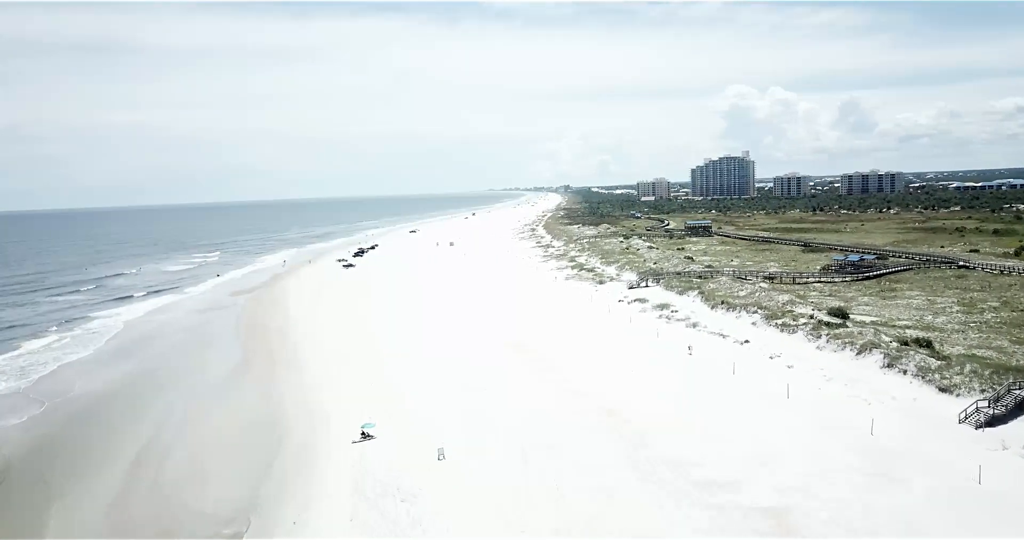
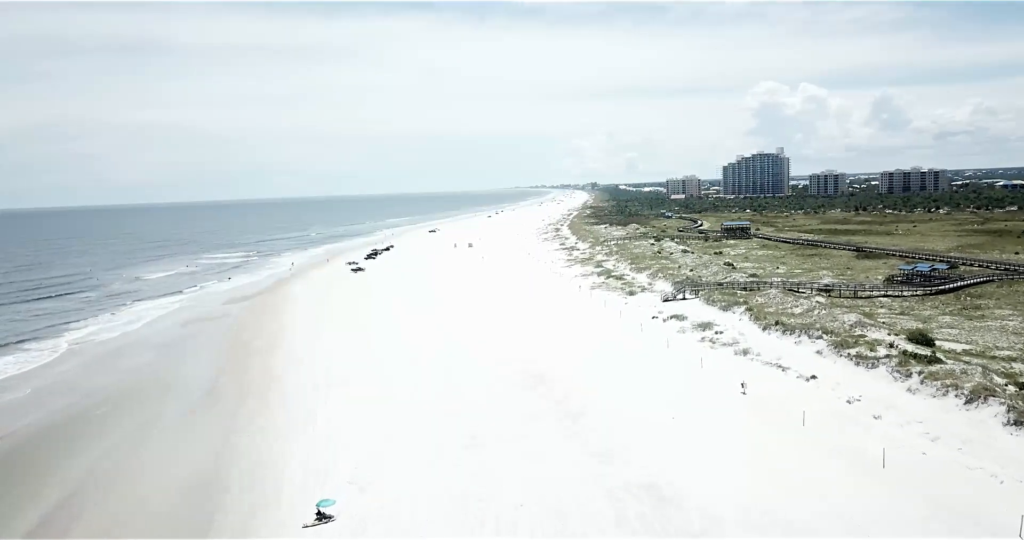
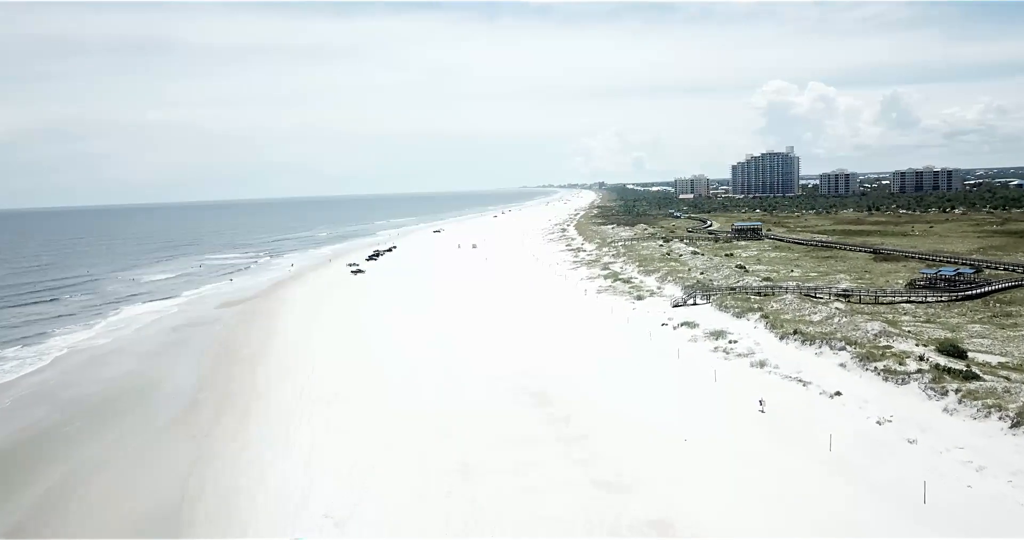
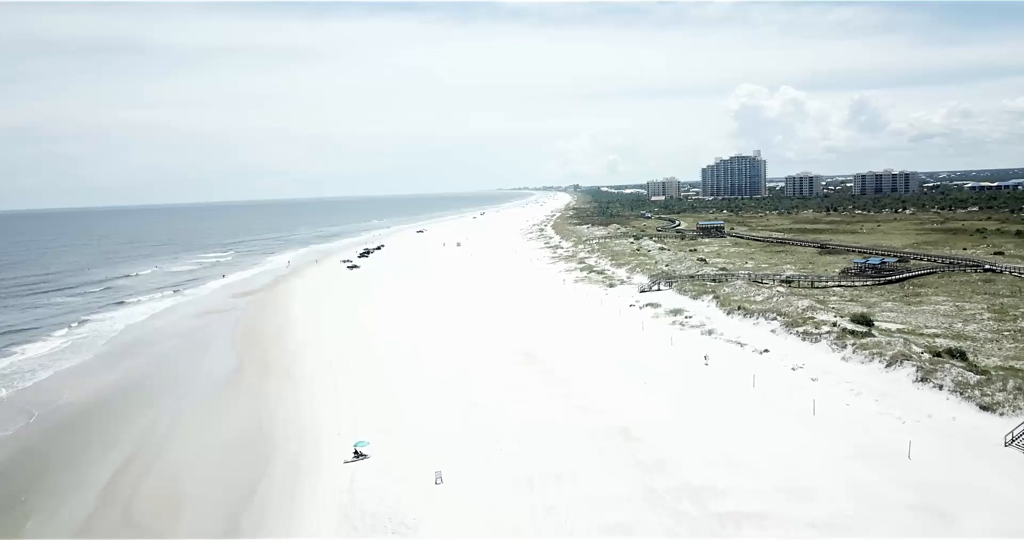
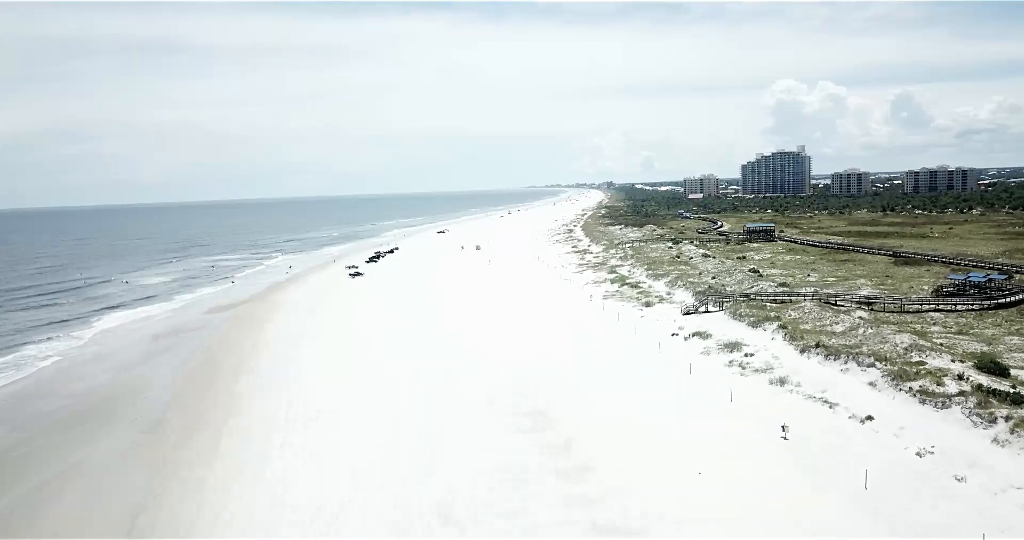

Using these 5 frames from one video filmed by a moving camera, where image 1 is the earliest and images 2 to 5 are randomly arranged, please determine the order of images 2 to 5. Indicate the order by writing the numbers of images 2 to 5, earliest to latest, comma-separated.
4, 2, 3, 5
